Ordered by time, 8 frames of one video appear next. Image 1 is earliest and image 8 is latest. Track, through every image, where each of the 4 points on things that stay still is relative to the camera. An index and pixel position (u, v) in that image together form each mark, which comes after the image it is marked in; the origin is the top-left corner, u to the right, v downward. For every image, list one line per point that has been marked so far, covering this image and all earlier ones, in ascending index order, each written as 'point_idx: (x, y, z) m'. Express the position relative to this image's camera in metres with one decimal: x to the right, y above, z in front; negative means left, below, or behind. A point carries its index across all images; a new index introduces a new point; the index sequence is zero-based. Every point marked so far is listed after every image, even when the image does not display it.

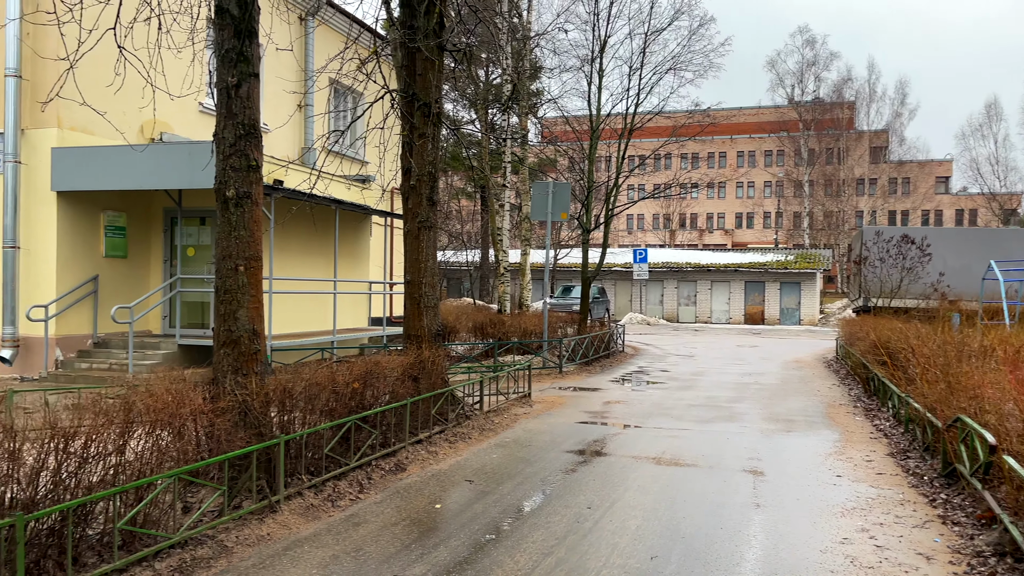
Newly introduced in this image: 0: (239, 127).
0: (-1.5, +0.9, +4.6) m
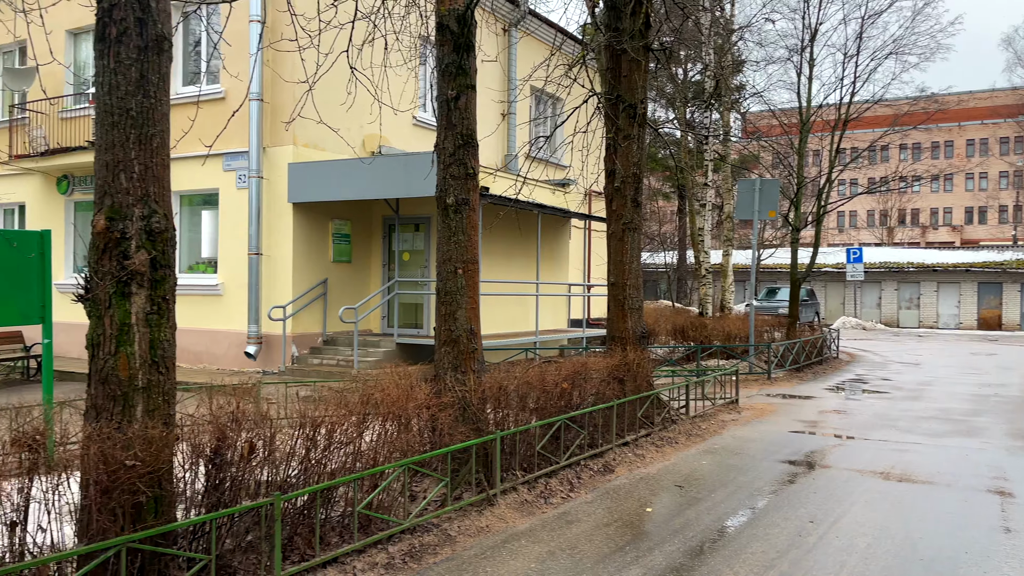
0: (-0.3, +0.9, +4.8) m
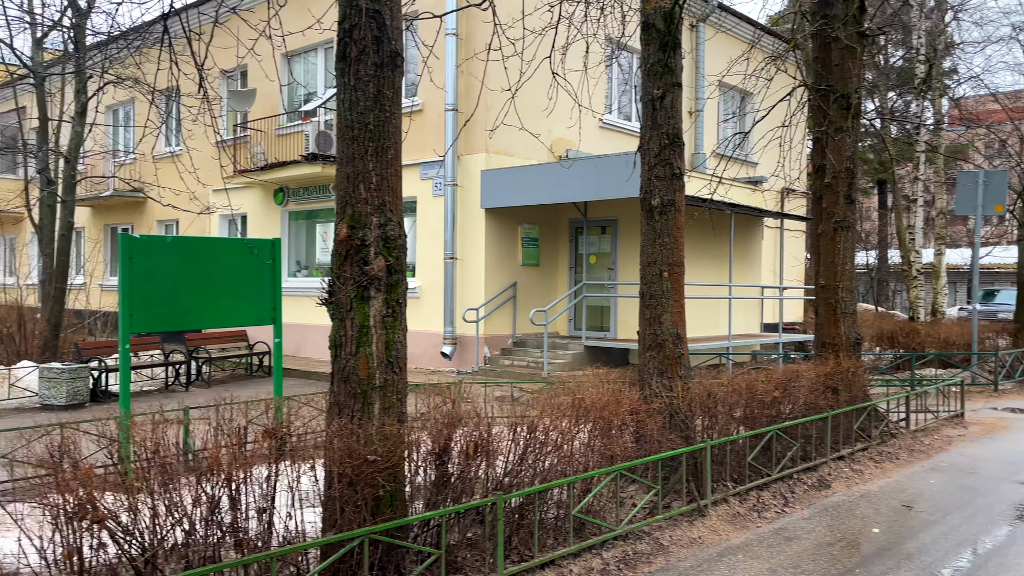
0: (+0.9, +0.9, +4.7) m
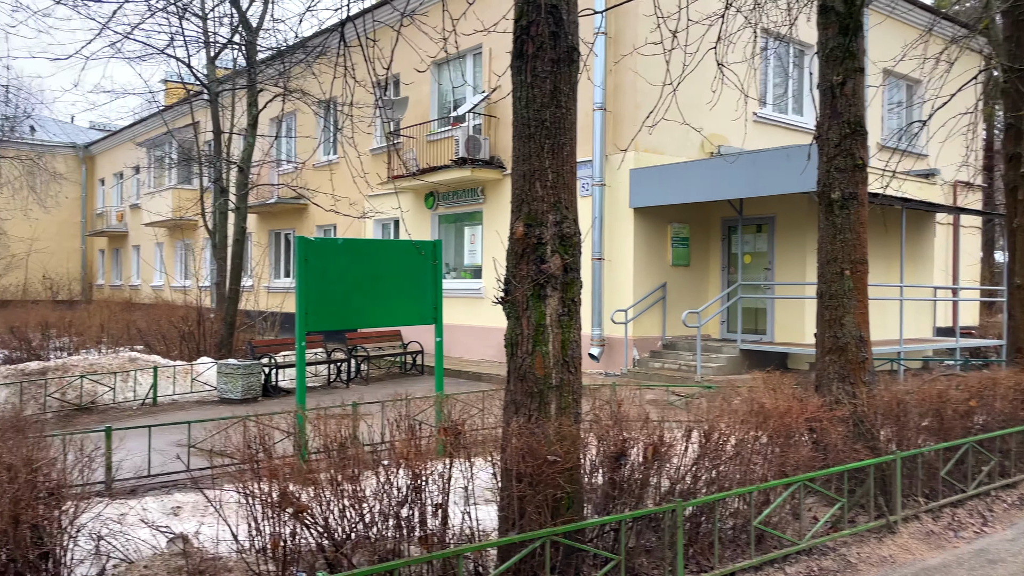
0: (+1.8, +0.9, +4.4) m
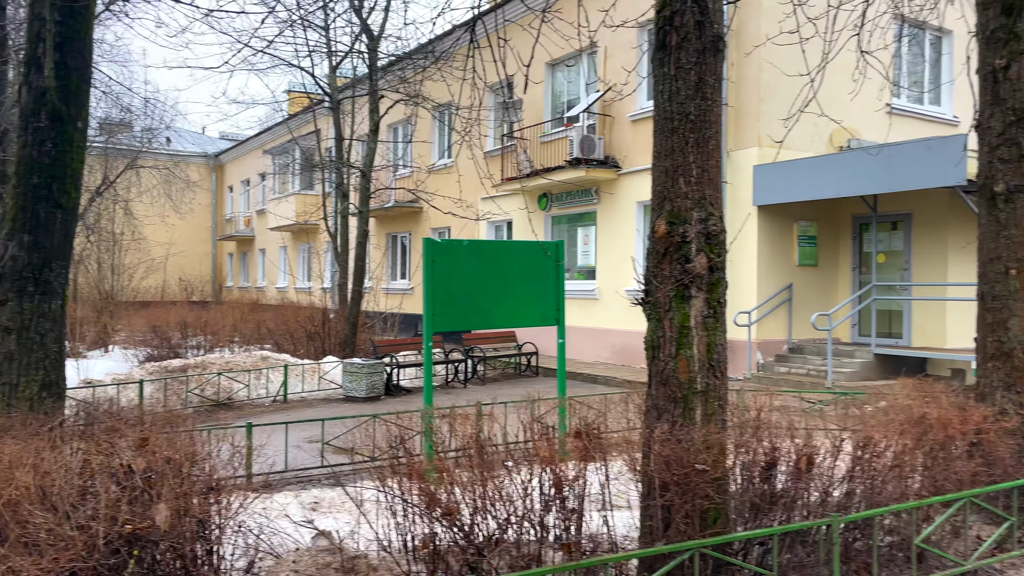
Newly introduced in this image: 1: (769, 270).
0: (+2.5, +0.9, +4.1) m
1: (+3.1, +0.2, +9.7) m
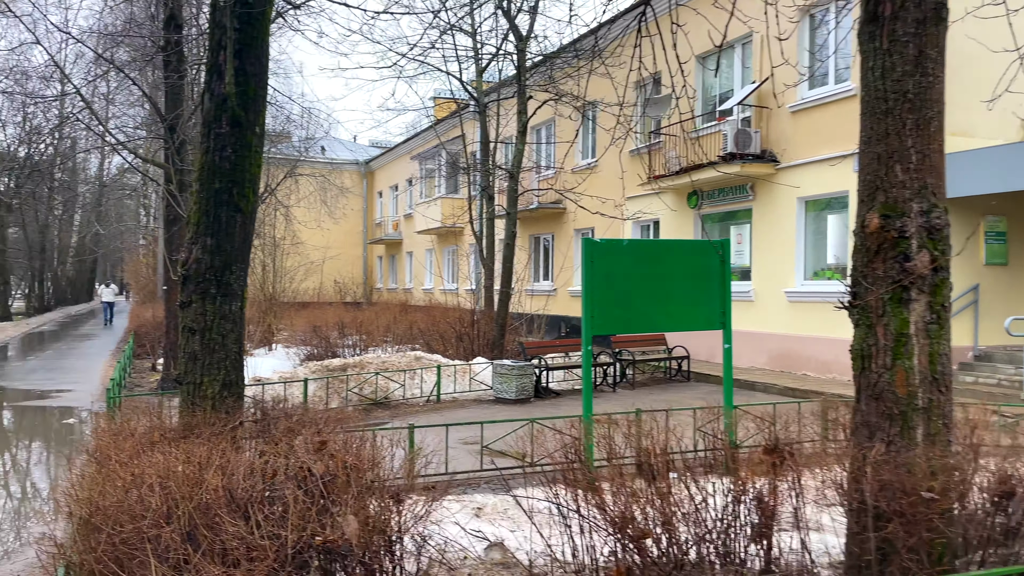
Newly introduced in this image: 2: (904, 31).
0: (+3.3, +0.9, +3.4) m
1: (+4.8, +0.2, +8.8) m
2: (+1.2, +0.8, +2.6) m
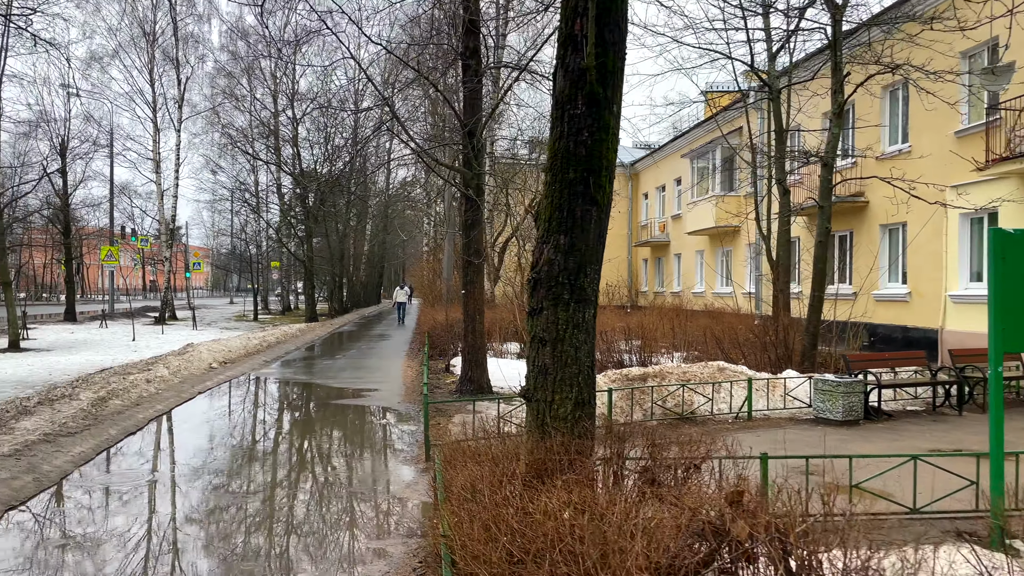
0: (+4.5, +0.9, +1.6) m
1: (+7.6, +0.2, +6.3) m
2: (+2.3, +0.8, +1.4) m
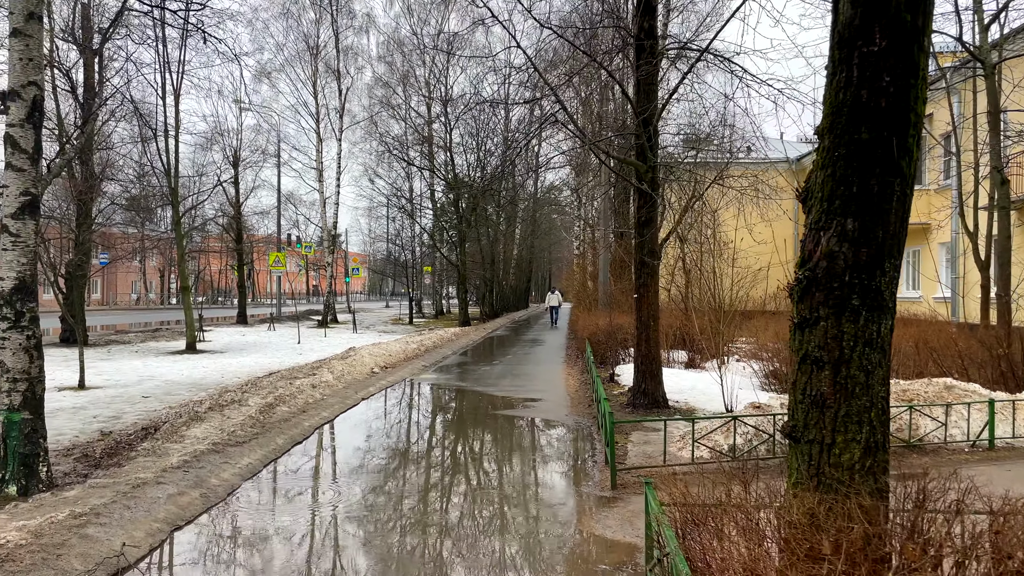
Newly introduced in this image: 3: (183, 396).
0: (+4.9, +0.9, 0.0) m
1: (+8.8, +0.2, +4.1) m
2: (+2.7, +0.8, +0.2) m
3: (-3.9, -1.3, +9.8) m
